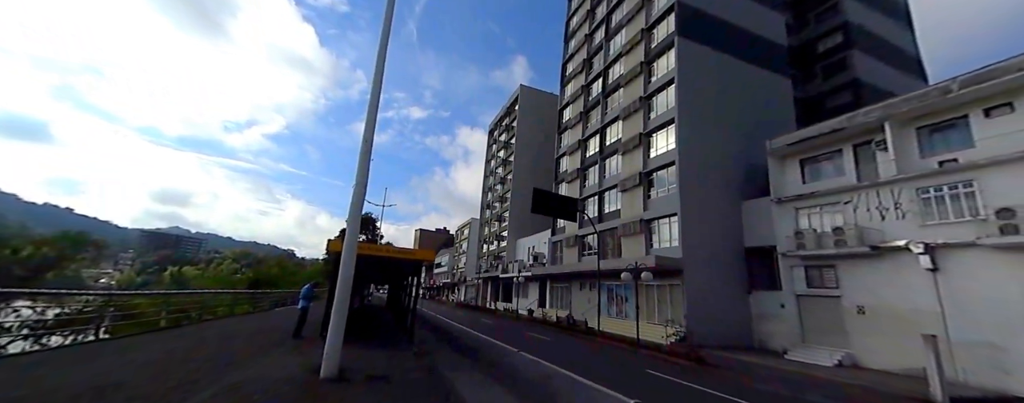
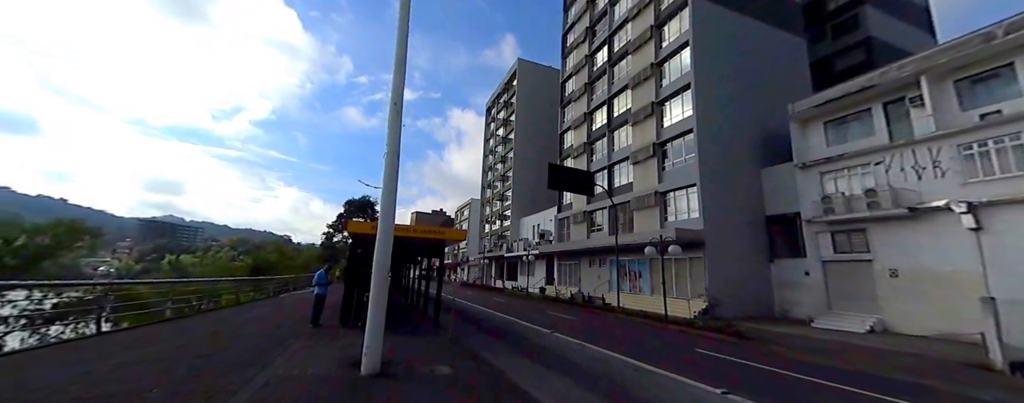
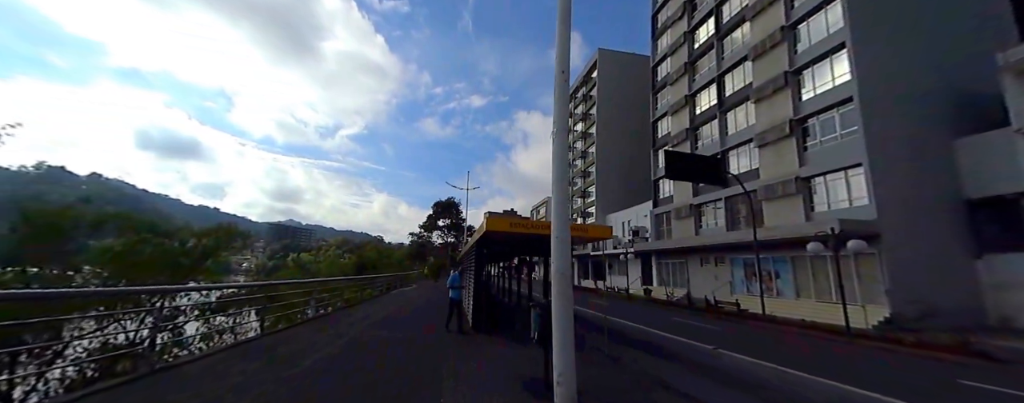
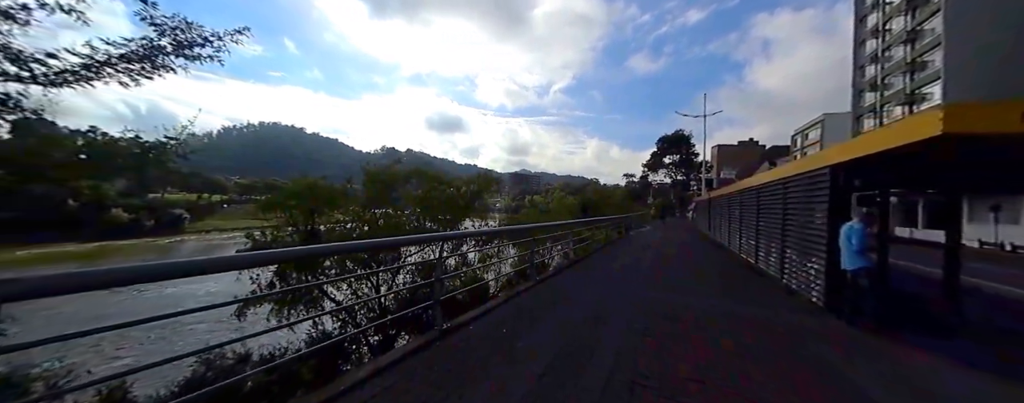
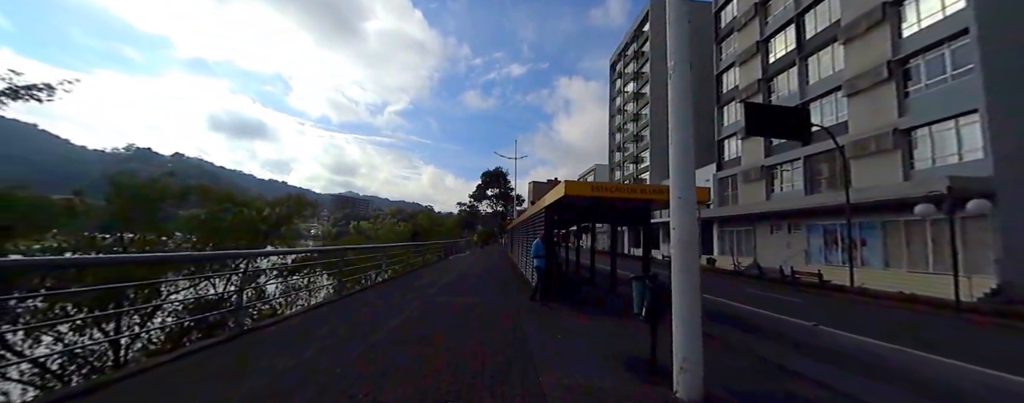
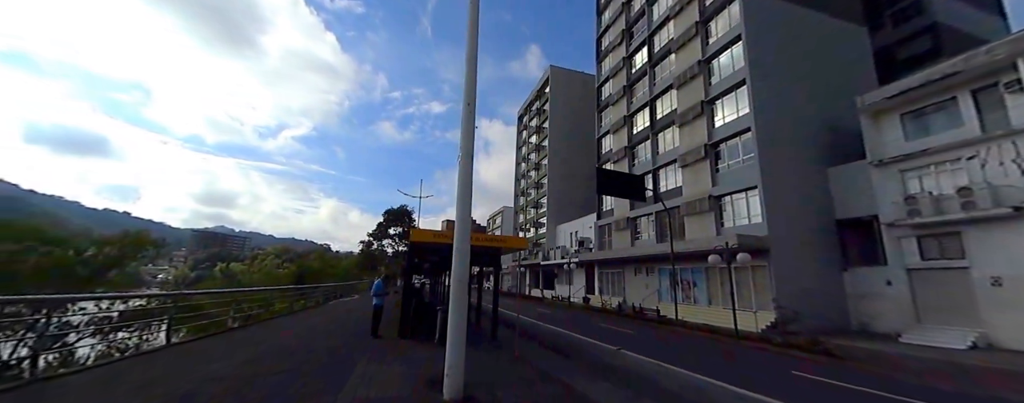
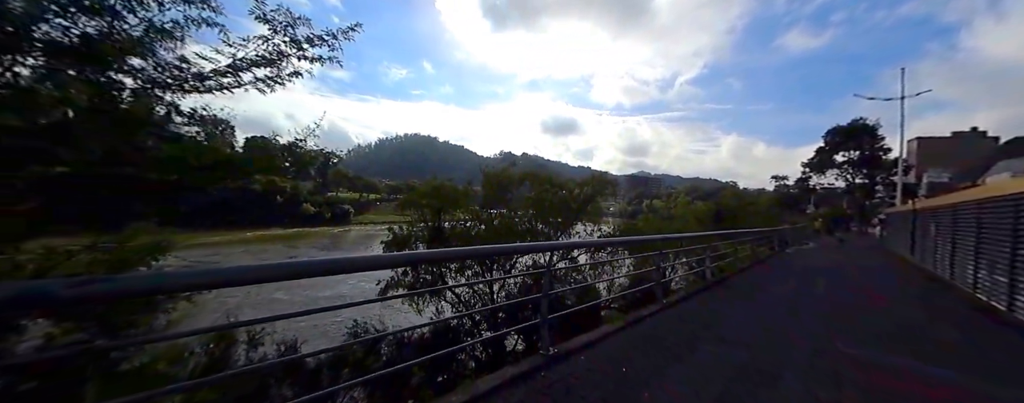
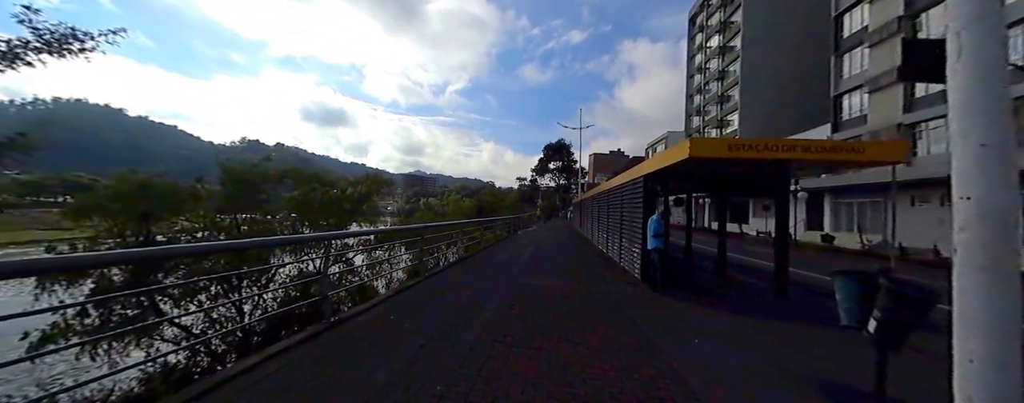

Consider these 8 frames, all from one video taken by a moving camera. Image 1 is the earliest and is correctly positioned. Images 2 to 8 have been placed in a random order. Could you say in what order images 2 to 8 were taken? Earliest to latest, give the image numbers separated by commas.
2, 6, 3, 5, 8, 4, 7
